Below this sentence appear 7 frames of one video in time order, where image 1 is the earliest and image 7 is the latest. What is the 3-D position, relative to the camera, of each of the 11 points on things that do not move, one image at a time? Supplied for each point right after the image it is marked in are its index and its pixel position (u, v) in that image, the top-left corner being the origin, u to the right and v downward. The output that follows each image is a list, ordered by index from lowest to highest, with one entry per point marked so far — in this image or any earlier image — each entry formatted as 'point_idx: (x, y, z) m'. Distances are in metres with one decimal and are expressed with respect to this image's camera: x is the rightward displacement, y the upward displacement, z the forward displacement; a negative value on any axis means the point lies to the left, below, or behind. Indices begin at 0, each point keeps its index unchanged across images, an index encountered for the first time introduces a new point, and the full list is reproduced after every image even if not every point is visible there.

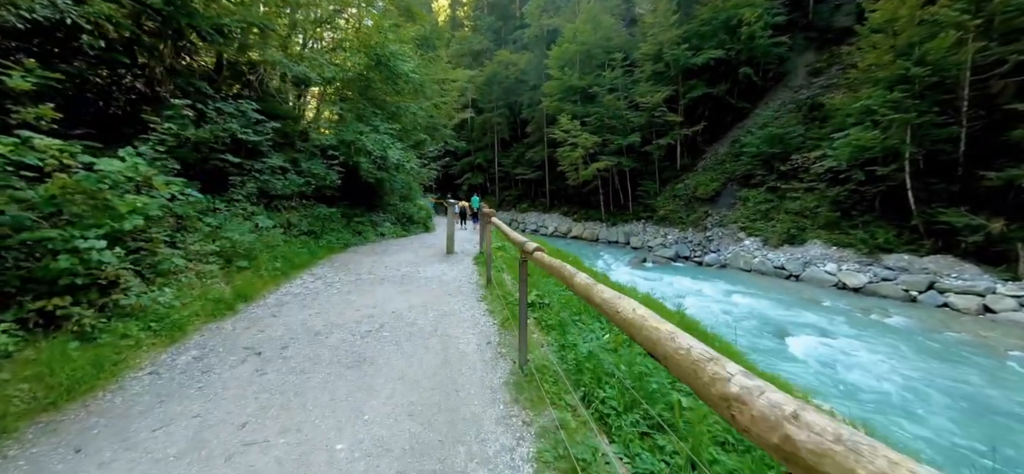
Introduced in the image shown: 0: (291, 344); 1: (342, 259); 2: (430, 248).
0: (-2.3, -1.1, +3.8) m
1: (-3.9, -0.5, +8.7) m
2: (-2.0, -0.3, +10.0) m
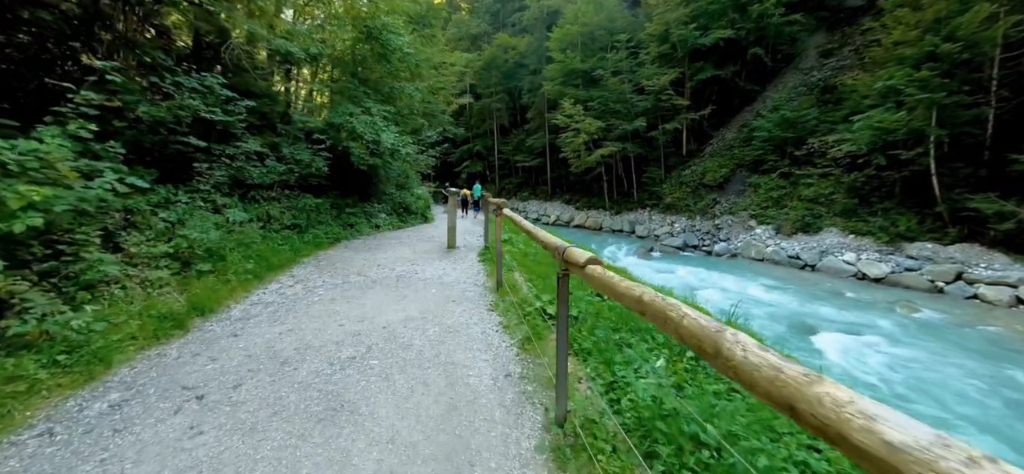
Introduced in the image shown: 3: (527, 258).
0: (-2.1, -1.1, +2.9) m
1: (-3.7, -0.3, +7.7) m
2: (-1.8, -0.1, +9.0) m
3: (+0.3, -0.4, +7.0) m
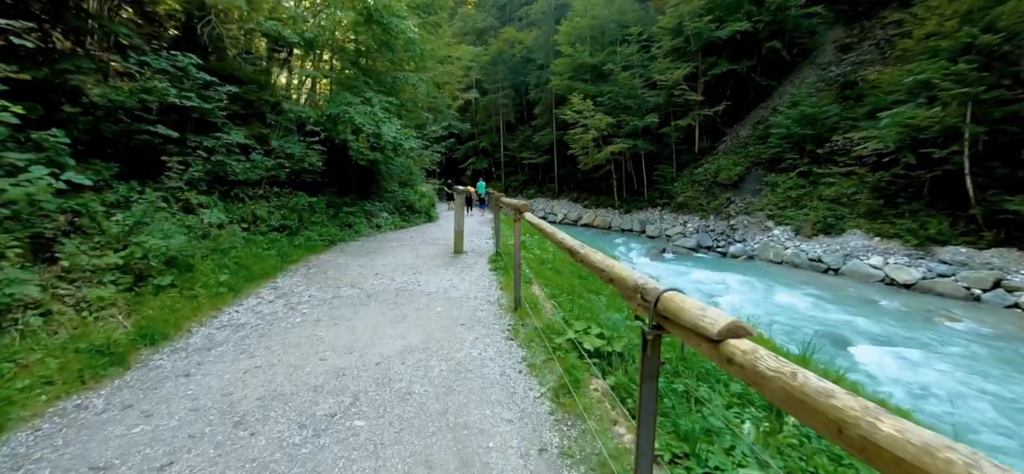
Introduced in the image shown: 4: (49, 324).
0: (-1.9, -1.2, +2.1) m
1: (-3.4, -0.4, +6.9) m
2: (-1.6, -0.2, +8.2) m
3: (+0.5, -0.5, +6.2) m
4: (-3.8, -0.7, +3.0) m
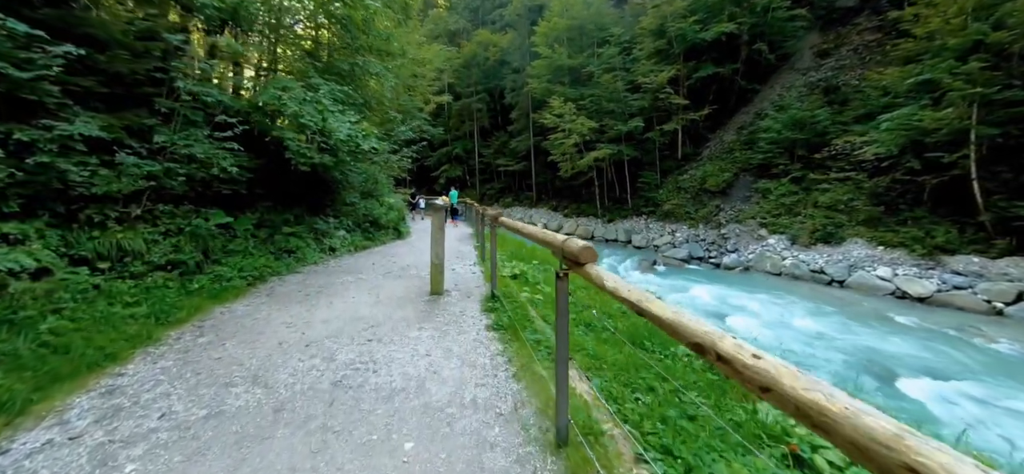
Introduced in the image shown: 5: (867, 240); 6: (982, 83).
0: (-1.5, -1.6, -0.1) m
1: (-3.4, -0.9, +4.7) m
2: (-1.6, -0.7, +6.1) m
3: (+0.6, -0.9, +4.2) m
4: (-3.5, -1.1, +0.7) m
5: (+14.9, -0.1, +15.4) m
6: (+16.3, +5.3, +12.7) m
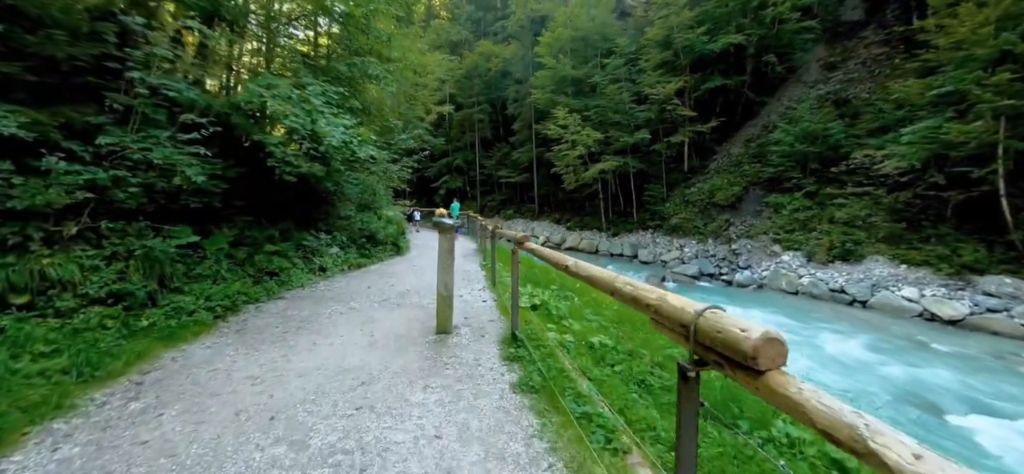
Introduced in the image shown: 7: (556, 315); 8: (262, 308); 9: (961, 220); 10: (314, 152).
0: (-1.2, -1.8, -1.0) m
1: (-3.1, -1.2, +3.7) m
2: (-1.3, -1.0, +5.1) m
3: (+0.9, -1.2, +3.3) m
4: (-3.2, -1.3, -0.2) m
5: (+15.1, -0.9, +14.6) m
6: (+16.6, +4.7, +12.0) m
7: (+0.6, -1.0, +4.9) m
8: (-3.4, -1.0, +5.0) m
9: (+18.1, +0.6, +14.6) m
10: (-3.4, +1.5, +6.4) m
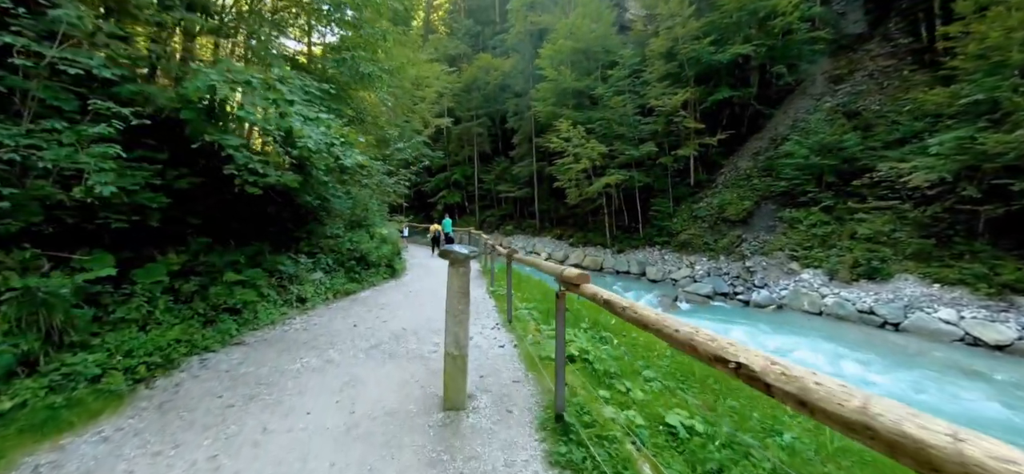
0: (-0.8, -1.8, -2.3) m
1: (-2.8, -1.4, +2.4) m
2: (-1.0, -1.3, +3.9) m
3: (+1.2, -1.4, +2.0) m
4: (-2.8, -1.4, -1.5) m
5: (+15.3, -1.5, +13.5) m
6: (+16.8, +4.1, +11.2) m
7: (+0.9, -1.3, +3.6) m
8: (-3.1, -1.3, +3.7) m
9: (+18.3, 0.0, +13.6) m
10: (-3.1, +1.1, +5.3) m
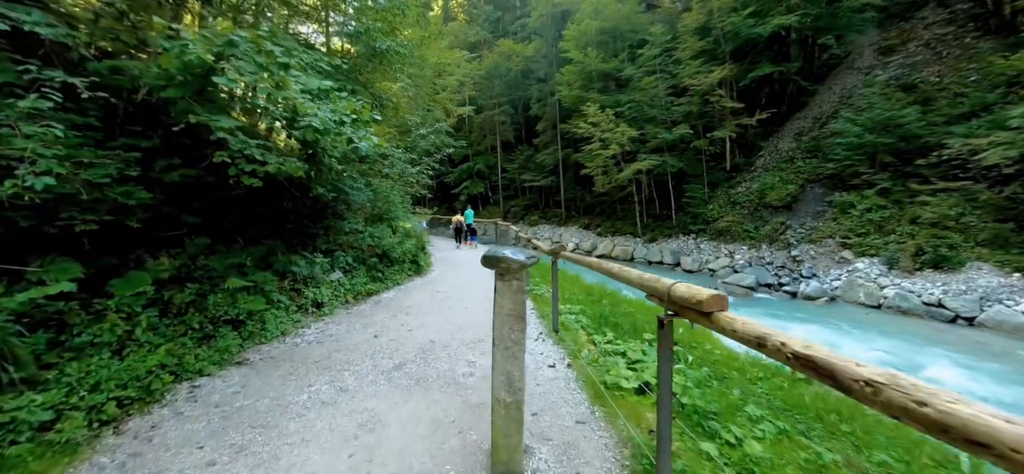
0: (-0.6, -2.0, -3.1) m
1: (-2.4, -1.5, +1.8) m
2: (-0.5, -1.3, +3.1) m
3: (+1.6, -1.4, +1.1) m
4: (-2.6, -1.5, -2.2) m
5: (+16.3, -1.0, +11.7) m
6: (+17.6, +4.6, +9.2) m
7: (+1.3, -1.3, +2.7) m
8: (-2.6, -1.3, +3.0) m
9: (+19.3, +0.5, +11.7) m
10: (-2.5, +1.1, +4.5) m
